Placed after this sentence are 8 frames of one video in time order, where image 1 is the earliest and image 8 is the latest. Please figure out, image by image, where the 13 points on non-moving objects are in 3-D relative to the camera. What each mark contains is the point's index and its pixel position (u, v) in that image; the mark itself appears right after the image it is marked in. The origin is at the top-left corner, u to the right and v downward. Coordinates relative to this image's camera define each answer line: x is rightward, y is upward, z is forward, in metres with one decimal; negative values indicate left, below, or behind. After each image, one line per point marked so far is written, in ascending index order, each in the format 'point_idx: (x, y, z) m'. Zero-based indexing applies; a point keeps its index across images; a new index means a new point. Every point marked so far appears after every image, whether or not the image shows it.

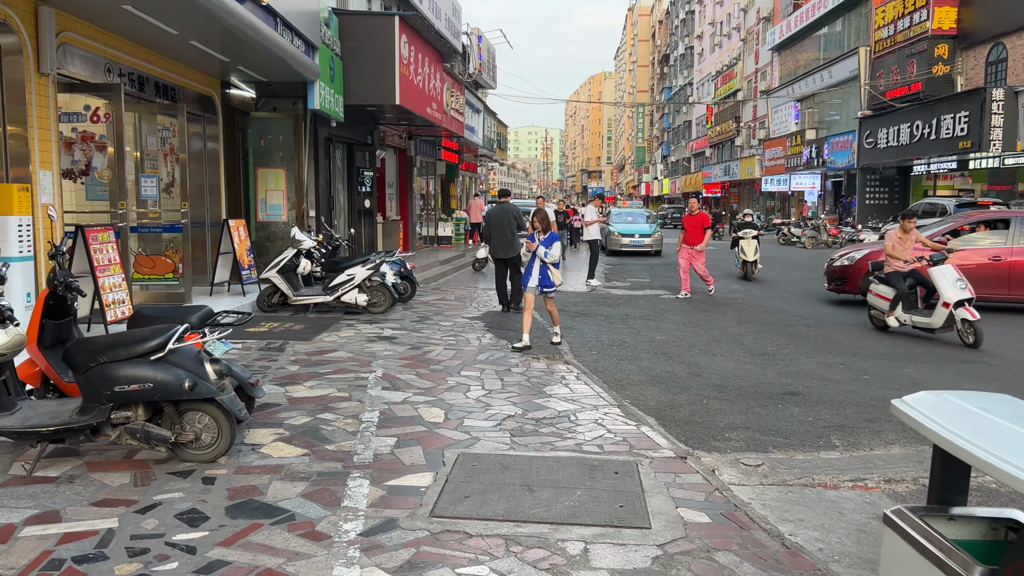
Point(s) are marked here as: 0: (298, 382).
0: (-1.6, -0.7, +6.0) m
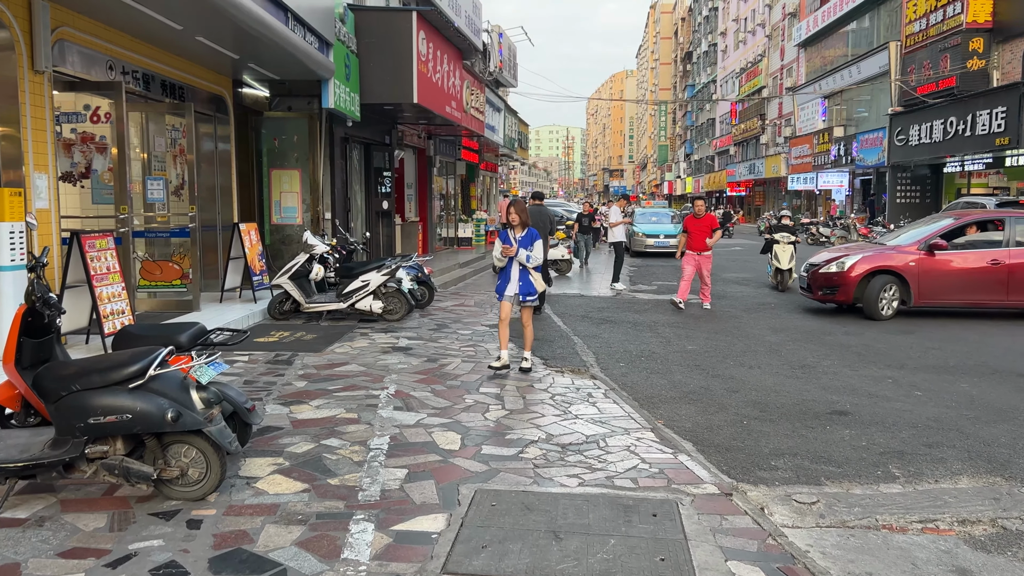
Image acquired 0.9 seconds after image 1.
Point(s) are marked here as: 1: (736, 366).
0: (-1.4, -0.8, +5.6) m
1: (+2.1, -0.7, +7.5) m
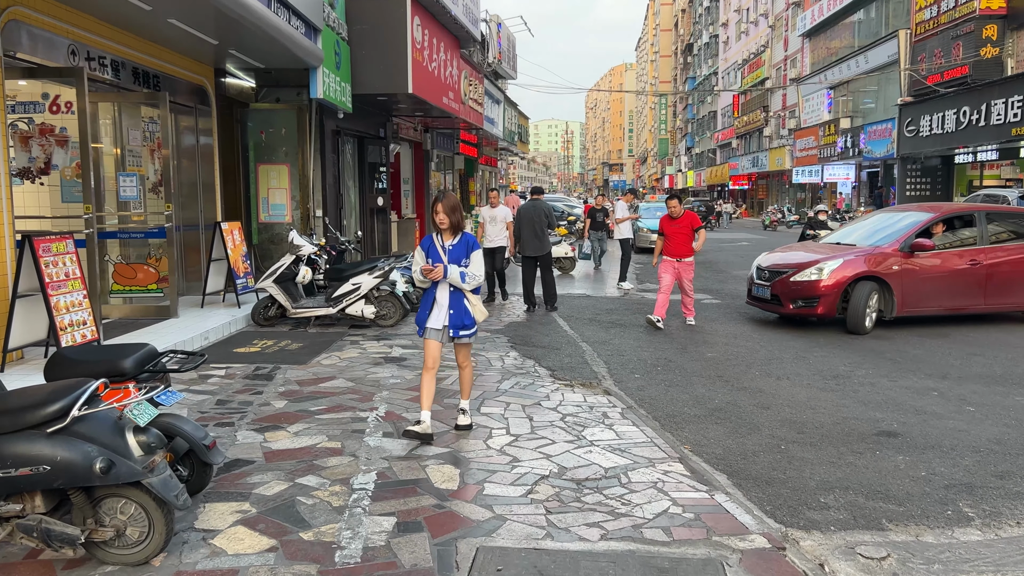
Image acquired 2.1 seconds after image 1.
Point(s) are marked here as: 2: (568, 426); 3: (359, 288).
0: (-1.4, -0.8, +4.9) m
1: (+2.1, -0.7, +6.8) m
2: (+0.4, -0.9, +5.0) m
3: (-1.6, 0.0, +8.5) m
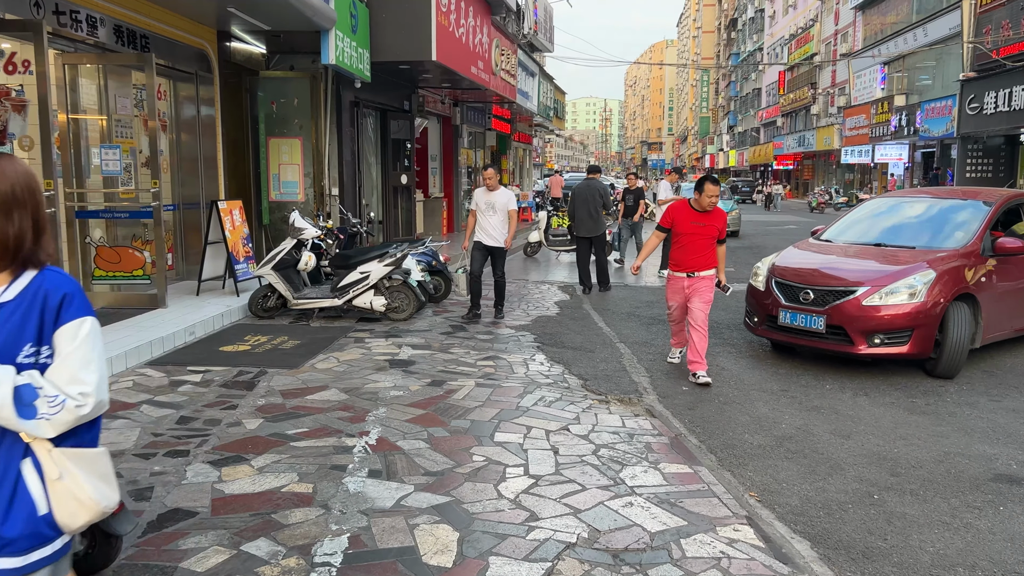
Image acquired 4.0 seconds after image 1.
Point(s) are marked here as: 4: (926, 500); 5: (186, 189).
0: (-1.3, -0.8, +4.0) m
1: (+2.3, -0.7, +5.7) m
2: (+0.5, -0.9, +4.0) m
3: (-1.3, +0.1, +7.5) m
4: (+2.0, -1.0, +3.9) m
5: (-3.8, +1.1, +9.4) m
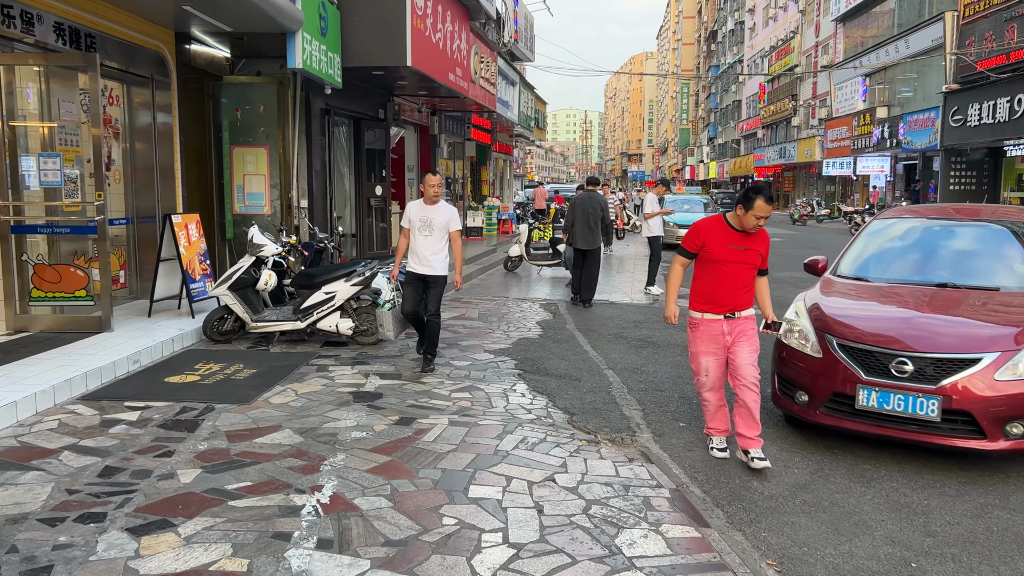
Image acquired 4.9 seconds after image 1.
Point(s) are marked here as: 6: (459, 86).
0: (-1.4, -1.0, +3.4) m
1: (+2.1, -0.9, +5.1) m
2: (+0.4, -1.0, +3.4) m
3: (-1.5, -0.1, +6.9) m
4: (+1.9, -1.2, +3.3) m
5: (-4.0, +0.9, +8.7) m
6: (-0.9, +3.4, +13.4) m
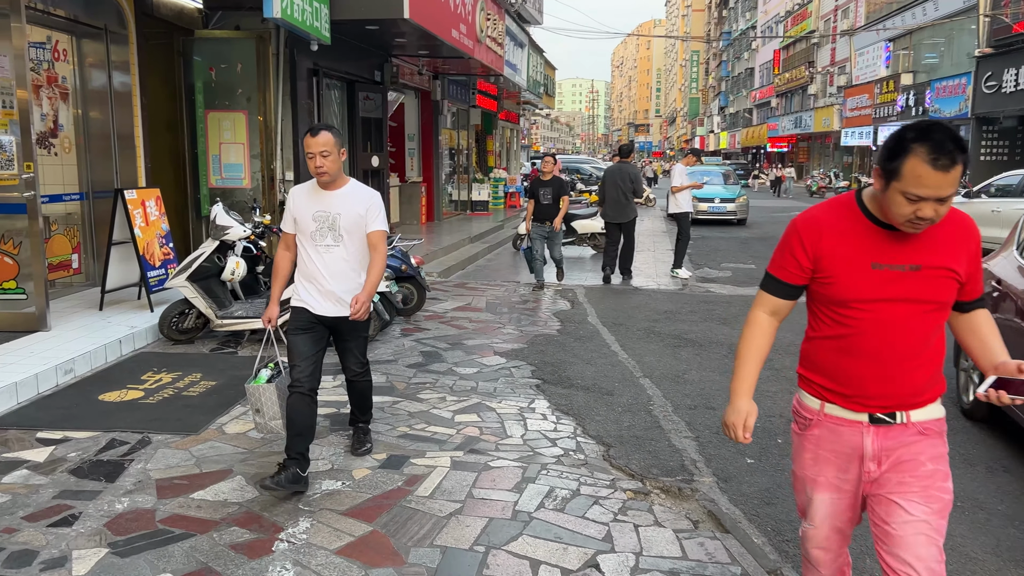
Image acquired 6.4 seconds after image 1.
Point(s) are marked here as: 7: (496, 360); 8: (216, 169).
0: (-1.3, -1.0, +2.2) m
1: (+2.2, -0.9, +4.0) m
2: (+0.4, -1.1, +2.3) m
3: (-1.4, 0.0, +5.7) m
4: (+2.0, -1.2, +2.2) m
5: (-3.9, +1.1, +7.5) m
6: (-0.7, +3.7, +12.2) m
7: (-0.1, -0.5, +5.8) m
8: (-3.4, +1.3, +9.2) m
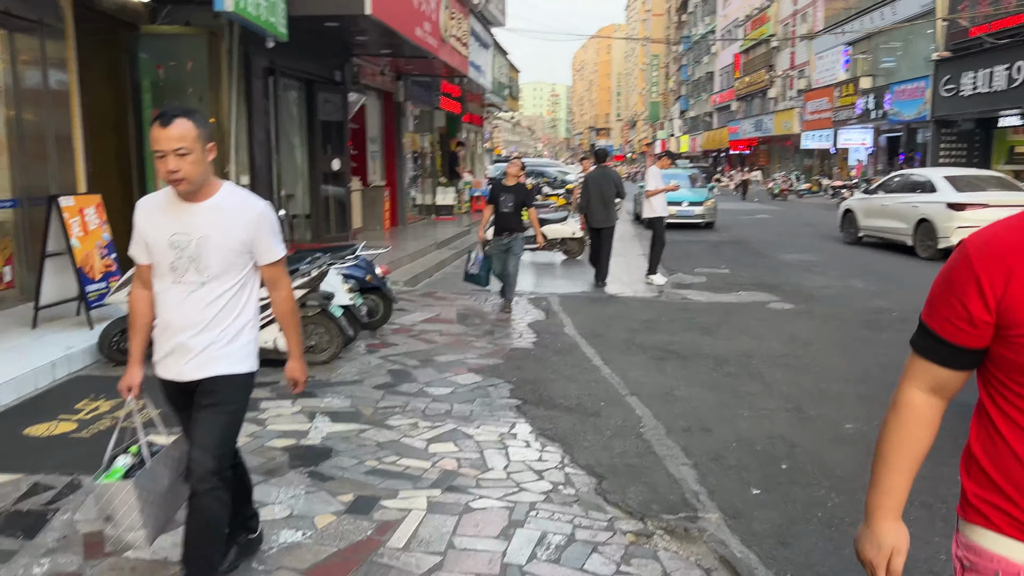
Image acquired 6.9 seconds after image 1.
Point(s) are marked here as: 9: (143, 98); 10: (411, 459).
0: (-1.3, -1.1, +1.8) m
1: (+2.2, -0.9, +3.7) m
2: (+0.4, -1.1, +1.9) m
3: (-1.6, -0.1, +5.2) m
4: (+2.0, -1.3, +1.9) m
5: (-4.1, +0.9, +6.9) m
6: (-1.2, +3.5, +11.7) m
7: (-0.3, -0.6, +5.3) m
8: (-3.7, +1.2, +8.6) m
9: (-3.9, +2.0, +8.4) m
10: (-0.5, -0.8, +3.9) m
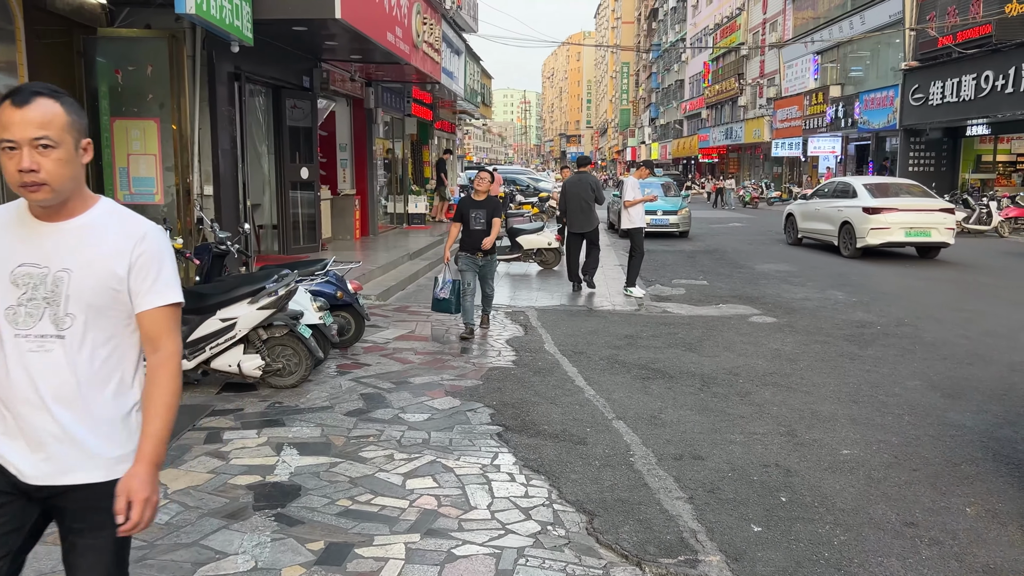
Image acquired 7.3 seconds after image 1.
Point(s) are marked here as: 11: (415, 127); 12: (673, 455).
0: (-1.3, -1.2, +1.4) m
1: (+2.1, -1.0, +3.5) m
2: (+0.4, -1.2, +1.6) m
3: (-1.7, -0.2, +4.9) m
4: (+2.0, -1.3, +1.7) m
5: (-4.3, +0.8, +6.5) m
6: (-1.6, +3.4, +11.4) m
7: (-0.4, -0.7, +5.1) m
8: (-3.9, +1.1, +8.2) m
9: (-4.1, +1.8, +8.0) m
10: (-0.6, -0.9, +3.6) m
11: (-2.4, +4.0, +19.9) m
12: (+0.9, -0.9, +4.3) m
